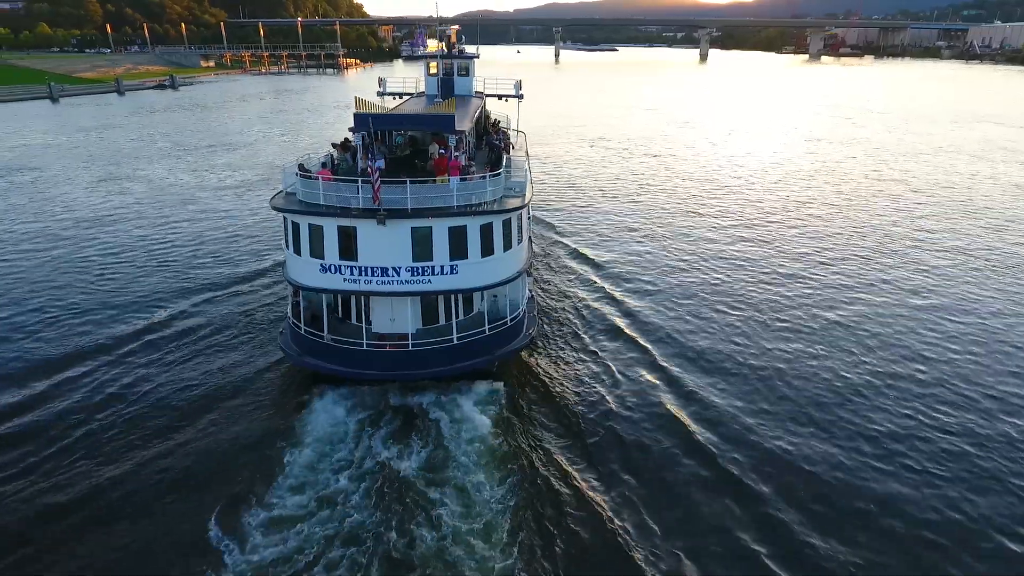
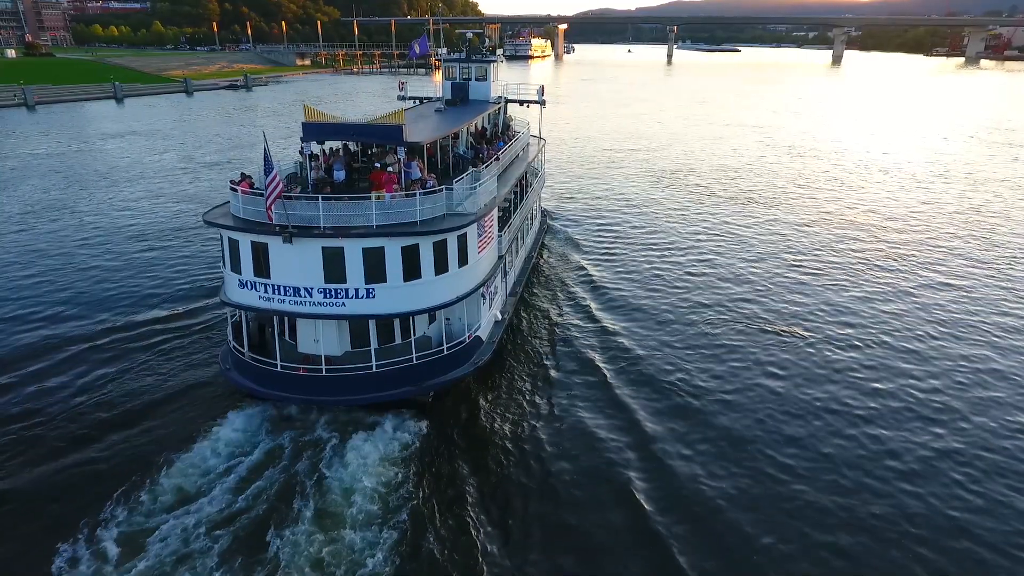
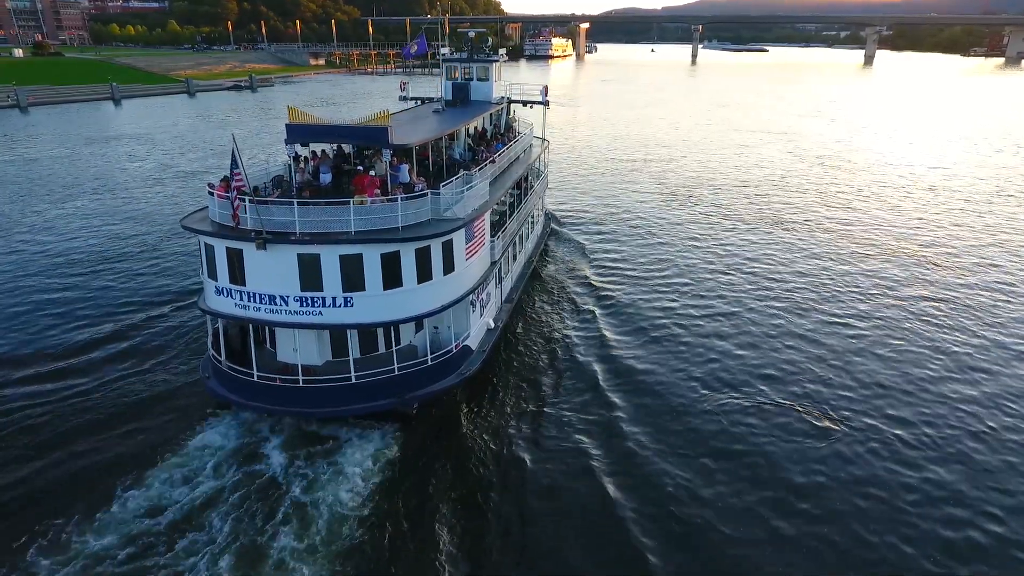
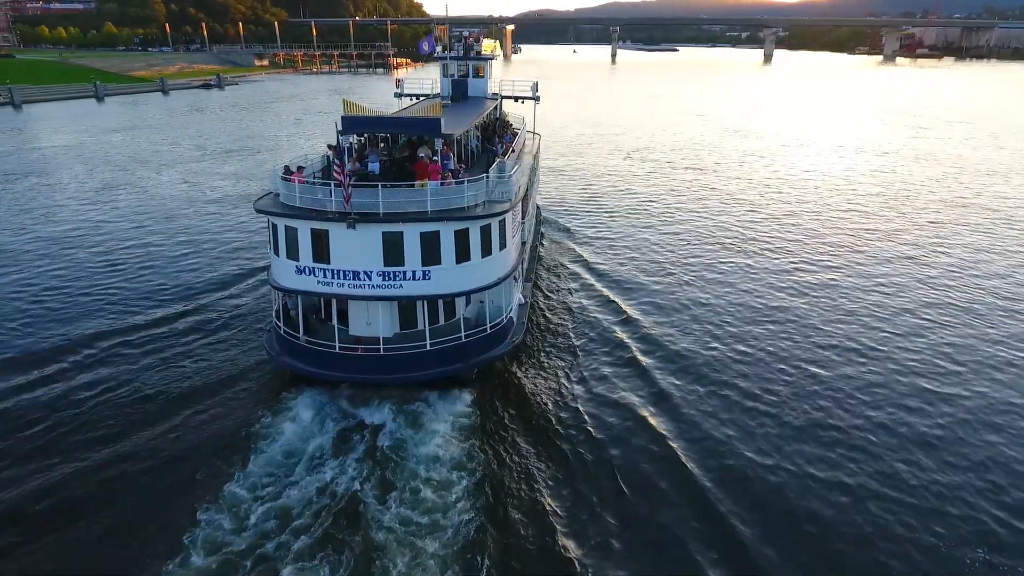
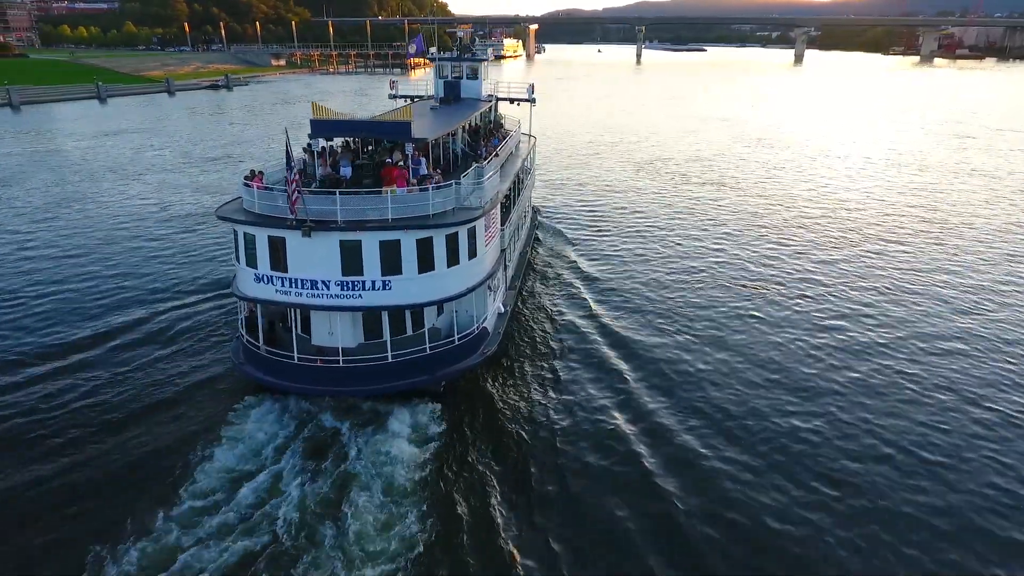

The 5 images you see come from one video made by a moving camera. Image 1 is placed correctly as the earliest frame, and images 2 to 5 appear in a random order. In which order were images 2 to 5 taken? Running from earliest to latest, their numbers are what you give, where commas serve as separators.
4, 5, 2, 3
